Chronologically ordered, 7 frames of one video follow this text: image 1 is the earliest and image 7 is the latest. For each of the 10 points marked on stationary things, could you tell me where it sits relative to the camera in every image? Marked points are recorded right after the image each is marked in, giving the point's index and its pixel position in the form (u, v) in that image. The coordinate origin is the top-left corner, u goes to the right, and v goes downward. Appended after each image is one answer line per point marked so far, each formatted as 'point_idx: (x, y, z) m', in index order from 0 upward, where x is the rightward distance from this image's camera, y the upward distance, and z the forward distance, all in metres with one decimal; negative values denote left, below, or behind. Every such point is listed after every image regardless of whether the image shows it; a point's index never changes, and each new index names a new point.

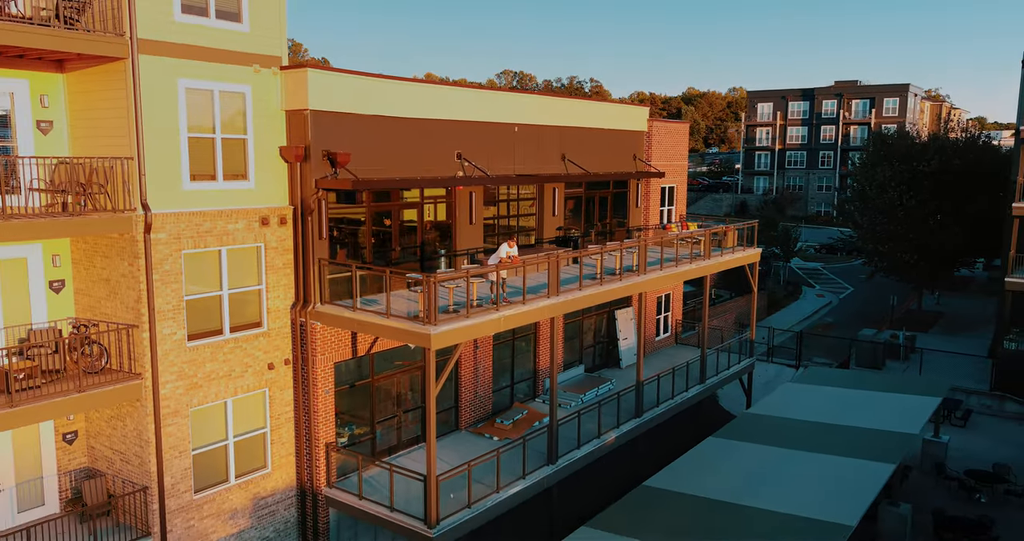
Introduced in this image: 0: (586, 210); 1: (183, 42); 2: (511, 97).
0: (+1.9, +1.5, +20.0) m
1: (-4.7, +3.3, +11.6) m
2: (-0.1, +3.6, +16.8) m
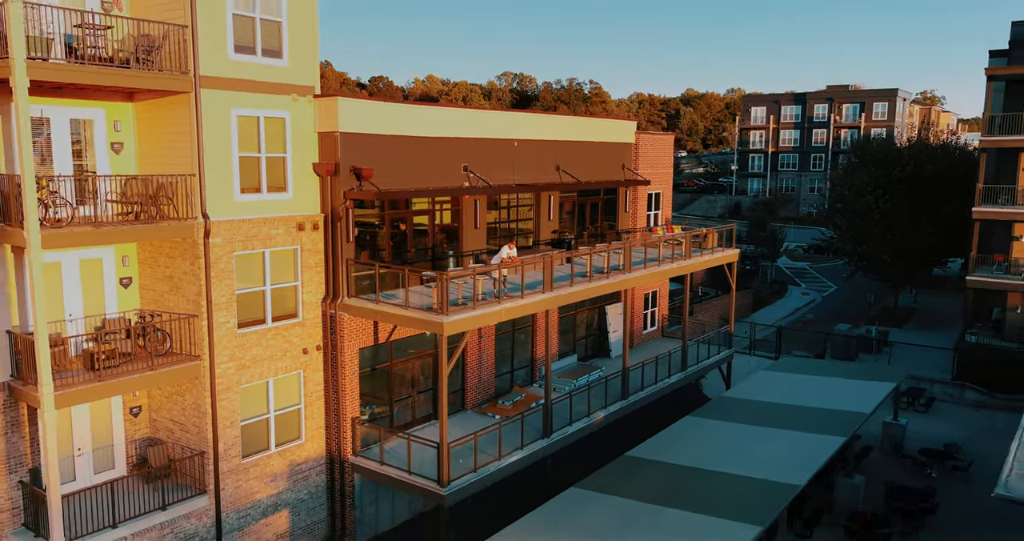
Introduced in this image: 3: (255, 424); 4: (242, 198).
0: (+1.9, +1.5, +22.1) m
1: (-4.7, +3.3, +13.8) m
2: (-0.1, +3.6, +19.0) m
3: (-4.7, -2.8, +14.7) m
4: (-4.7, +1.3, +14.0) m
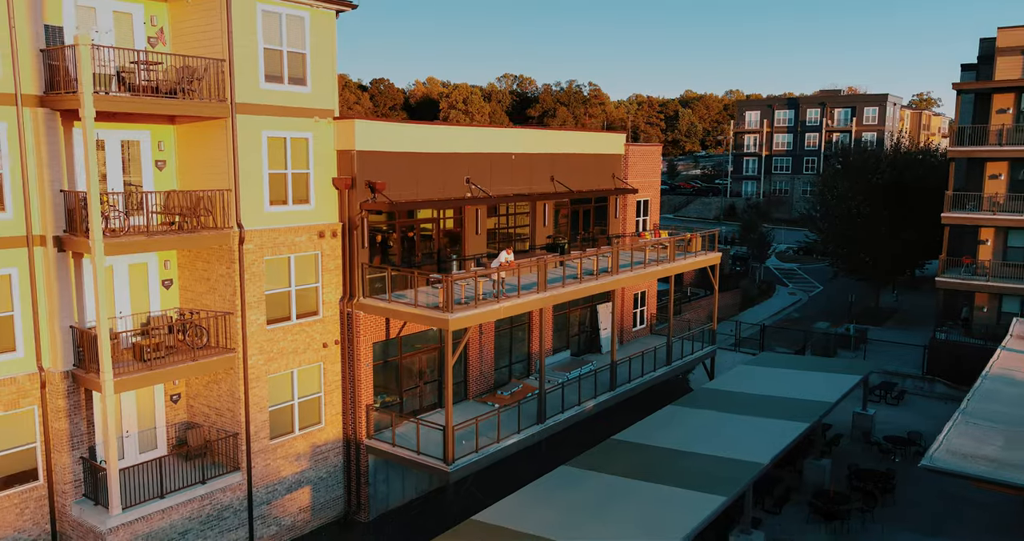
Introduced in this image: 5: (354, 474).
0: (+1.8, +1.5, +24.0) m
1: (-4.8, +3.3, +15.6) m
2: (-0.1, +3.6, +20.8) m
3: (-4.7, -2.9, +16.5) m
4: (-4.8, +1.2, +15.9) m
5: (-3.5, -4.5, +17.8) m
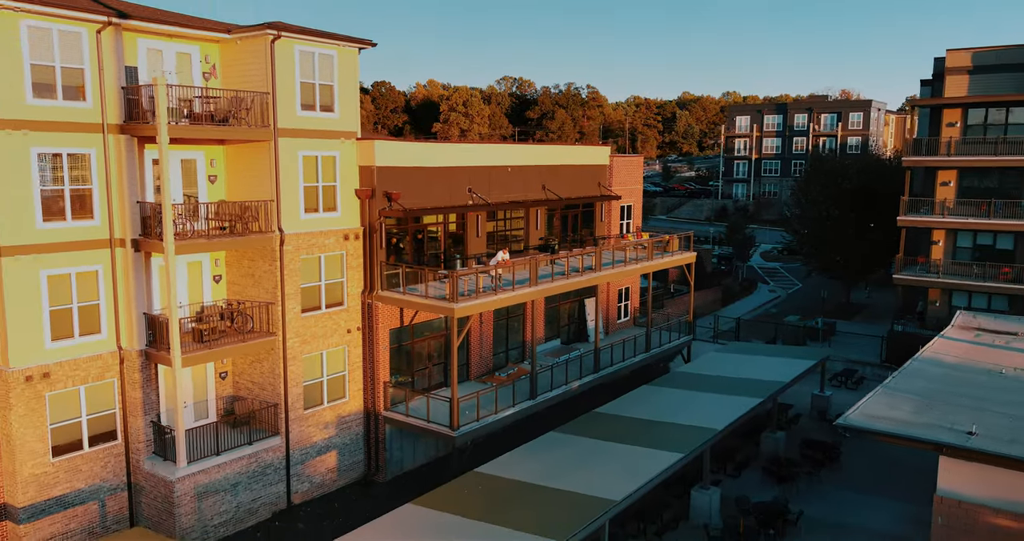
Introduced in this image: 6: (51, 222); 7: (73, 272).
0: (+1.7, +1.6, +27.1) m
1: (-4.9, +3.3, +18.7) m
2: (-0.2, +3.7, +23.9) m
3: (-4.9, -2.8, +19.6) m
4: (-4.9, +1.3, +18.9) m
5: (-3.6, -4.4, +20.8) m
6: (-9.1, +1.0, +15.8) m
7: (-8.9, 0.0, +16.3) m
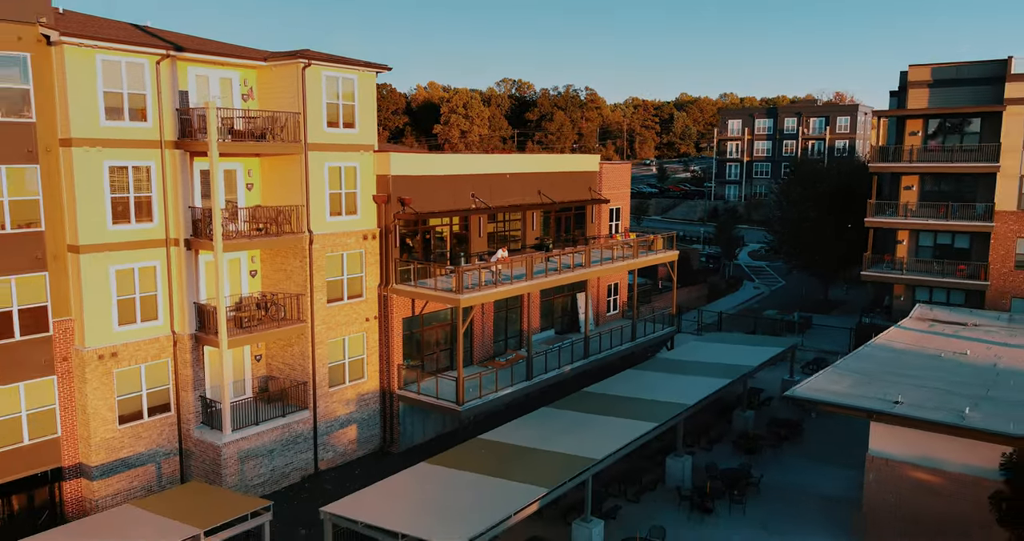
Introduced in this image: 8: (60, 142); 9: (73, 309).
0: (+1.6, +1.7, +29.9) m
1: (-4.9, +3.4, +21.5) m
2: (-0.3, +3.8, +26.7) m
3: (-4.9, -2.7, +22.4) m
4: (-4.9, +1.4, +21.8) m
5: (-3.7, -4.3, +23.6) m
6: (-9.1, +1.1, +18.7) m
7: (-8.9, +0.1, +19.1) m
8: (-10.0, +2.8, +17.8) m
9: (-10.0, -0.9, +18.3) m
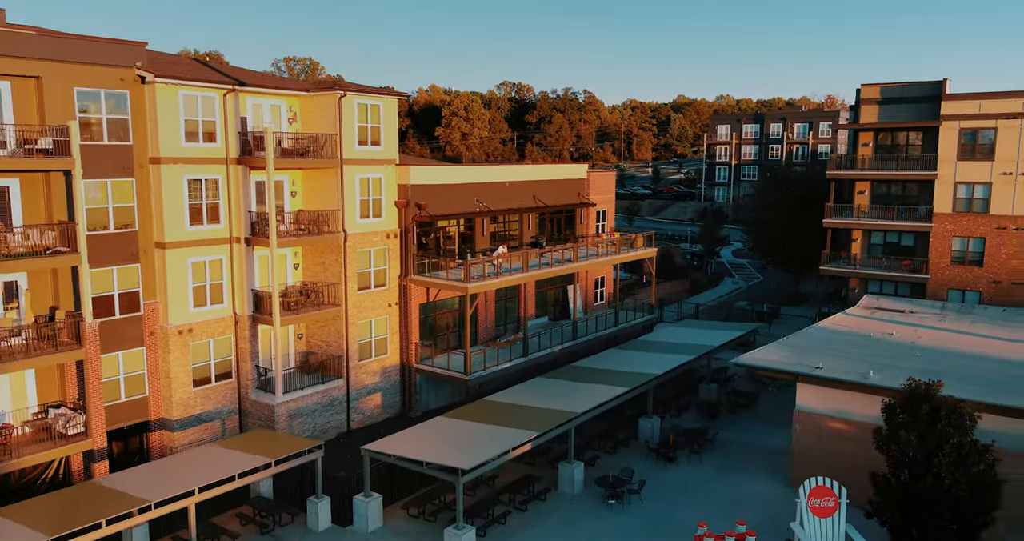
0: (+1.6, +1.9, +34.4) m
1: (-5.0, +3.7, +26.0) m
2: (-0.3, +4.0, +31.2) m
3: (-4.9, -2.4, +26.9) m
4: (-5.0, +1.6, +26.3) m
5: (-3.7, -4.1, +28.2) m
6: (-9.2, +1.3, +23.2) m
7: (-9.0, +0.3, +23.6) m
8: (-10.1, +3.1, +22.3) m
9: (-10.0, -0.6, +22.8) m
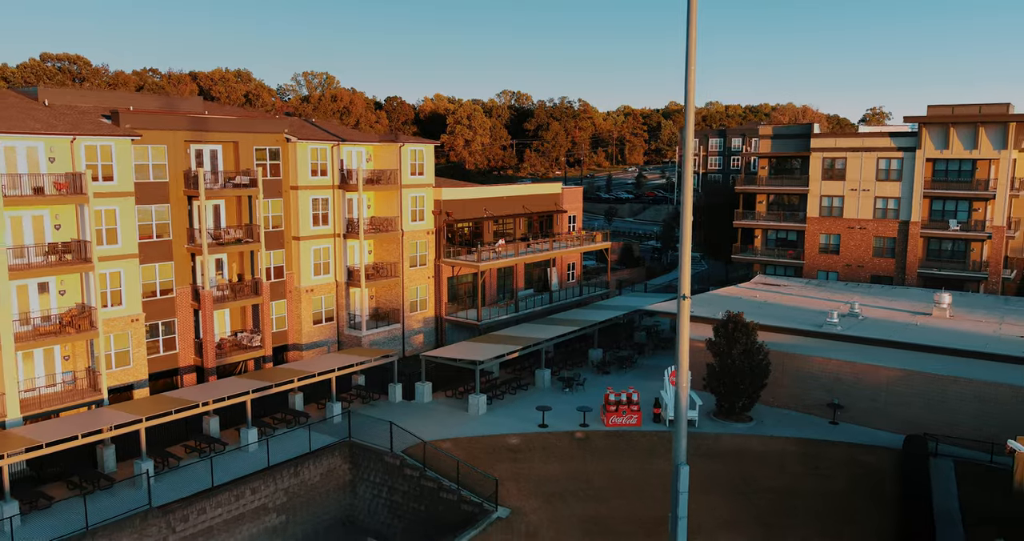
0: (+1.4, +2.7, +49.4) m
1: (-5.2, +4.5, +41.0) m
2: (-0.6, +4.8, +46.2) m
3: (-5.2, -1.6, +42.0) m
4: (-5.2, +2.4, +41.3) m
5: (-3.9, -3.3, +43.2) m
6: (-9.4, +2.1, +38.2) m
7: (-9.2, +1.1, +38.7) m
8: (-10.3, +3.9, +37.3) m
9: (-10.3, +0.2, +37.8) m
